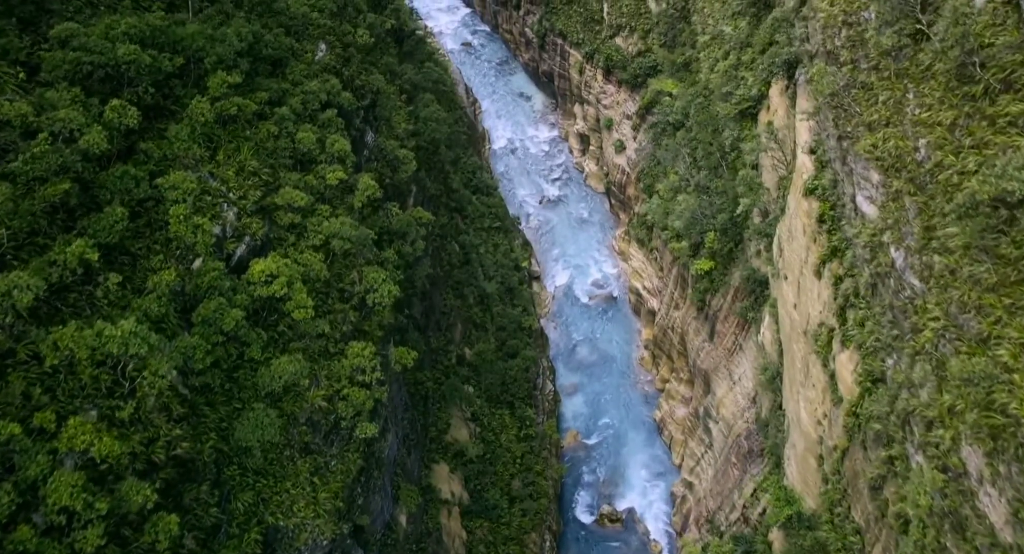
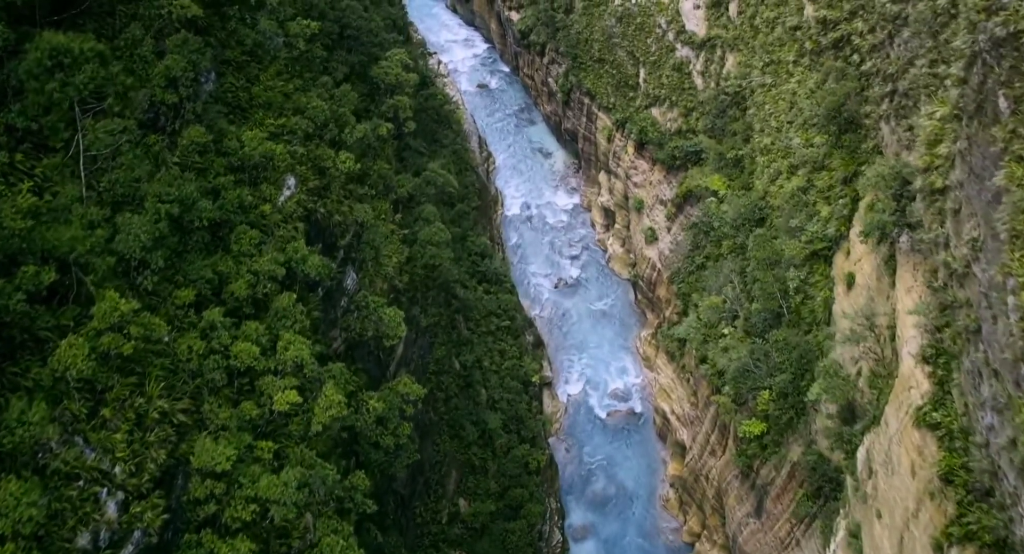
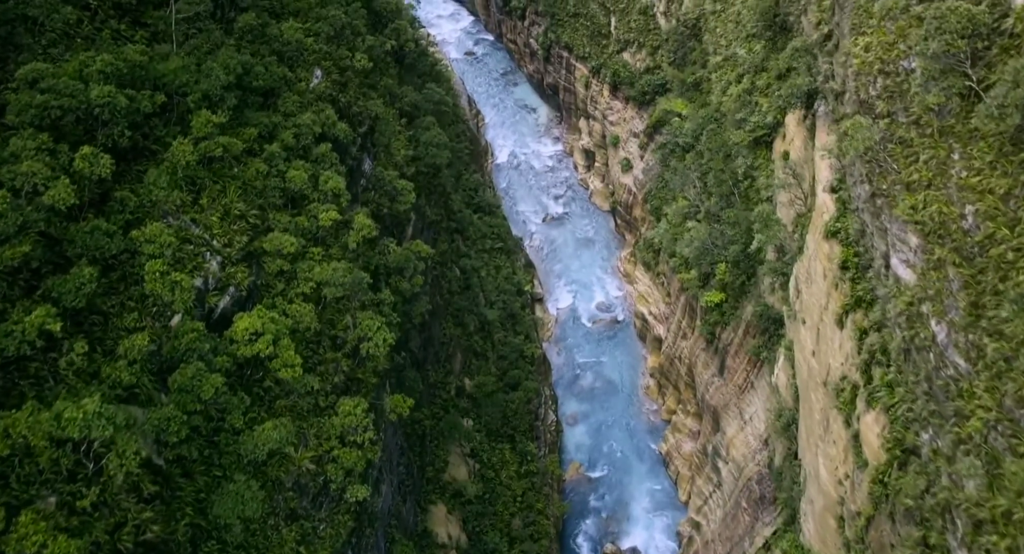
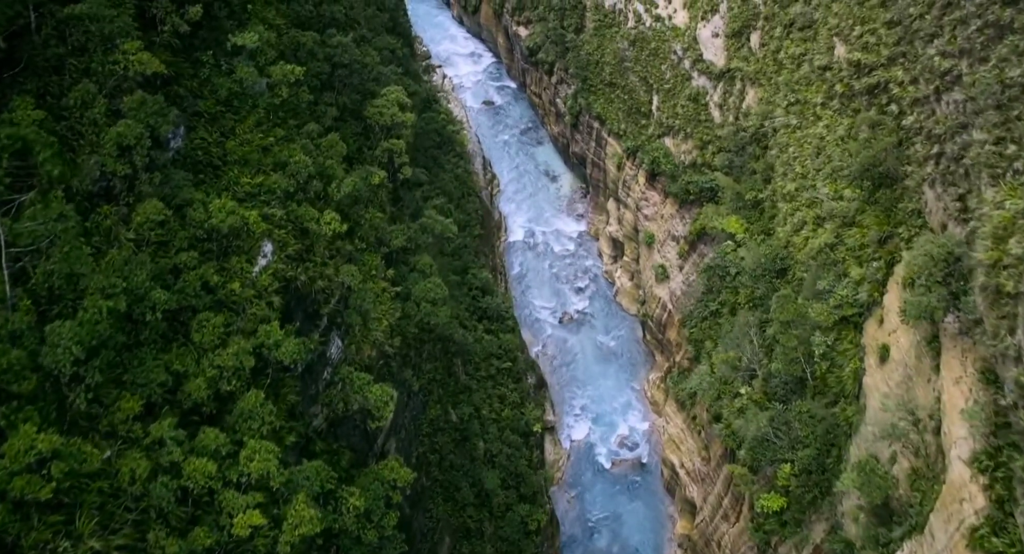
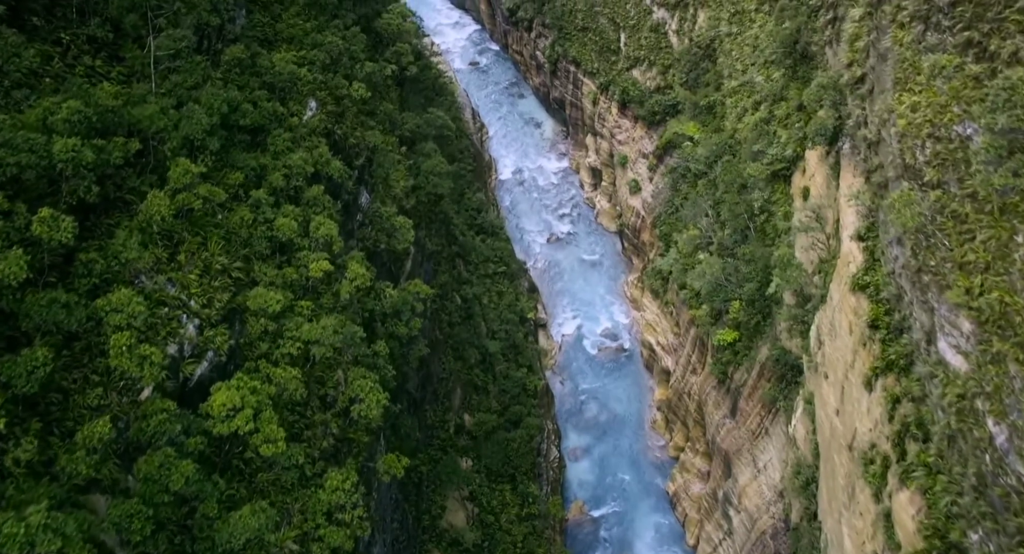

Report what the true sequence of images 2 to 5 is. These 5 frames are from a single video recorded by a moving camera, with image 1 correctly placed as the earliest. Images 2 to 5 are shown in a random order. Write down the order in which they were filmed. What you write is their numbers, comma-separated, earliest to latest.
3, 5, 2, 4
